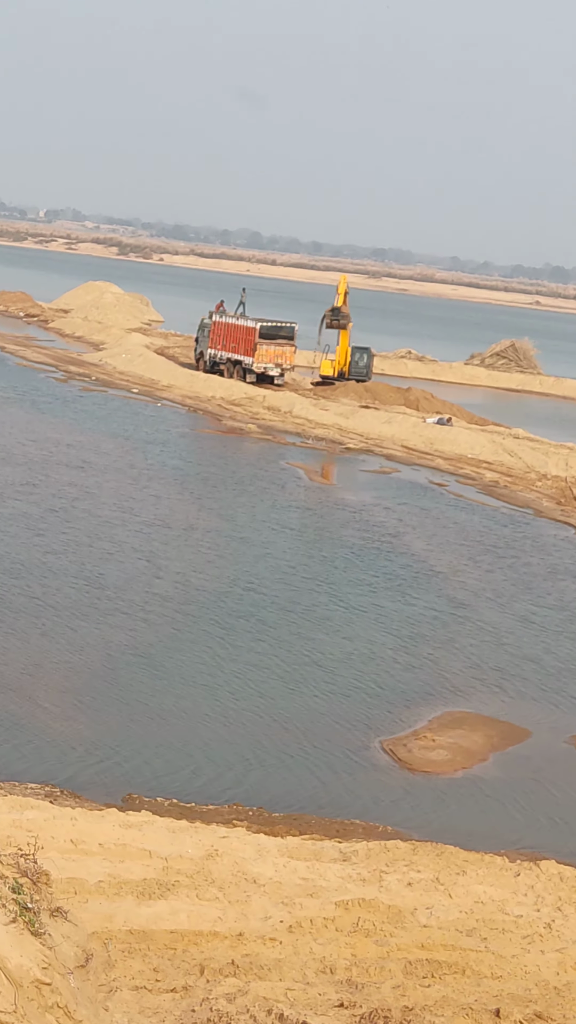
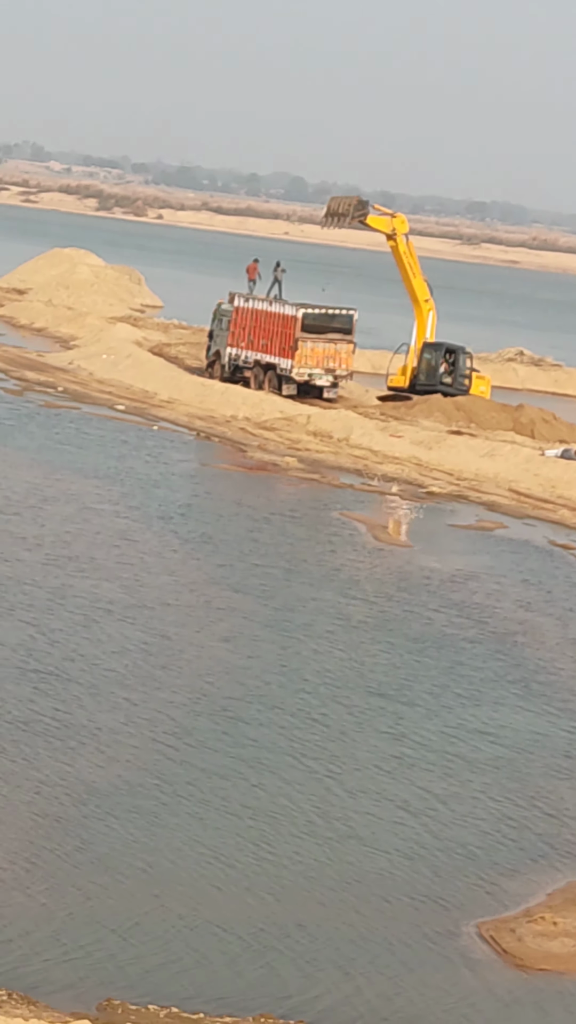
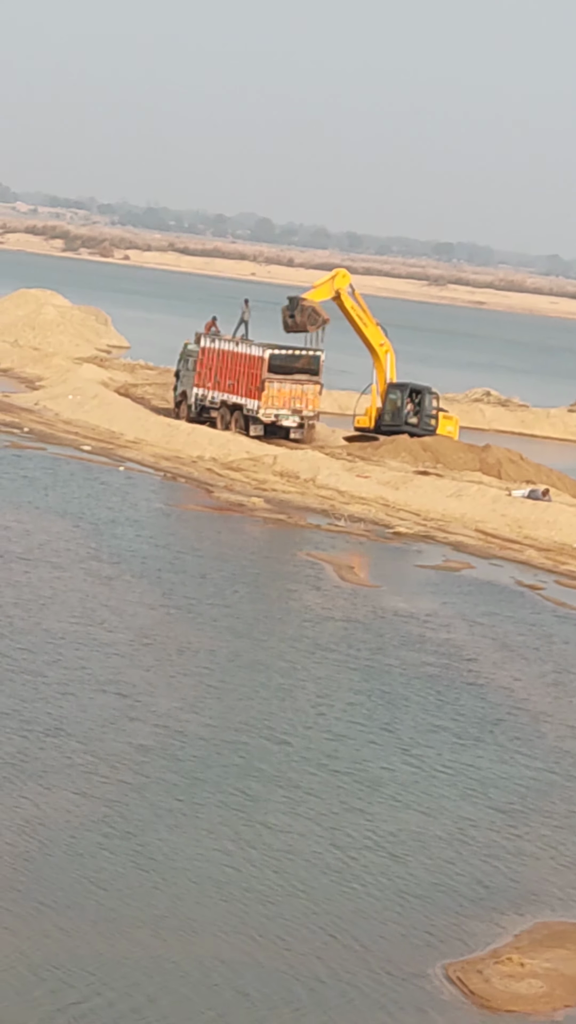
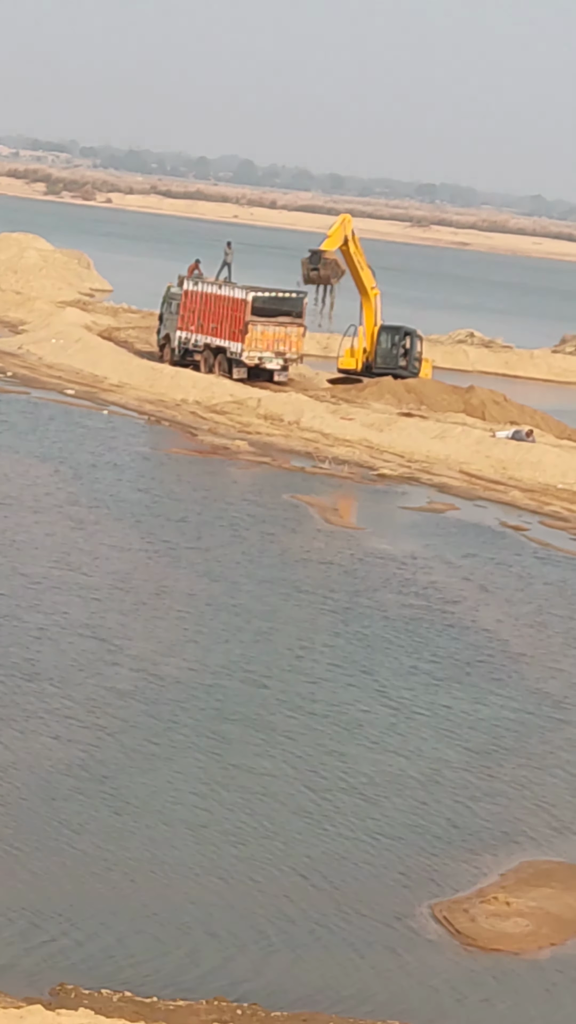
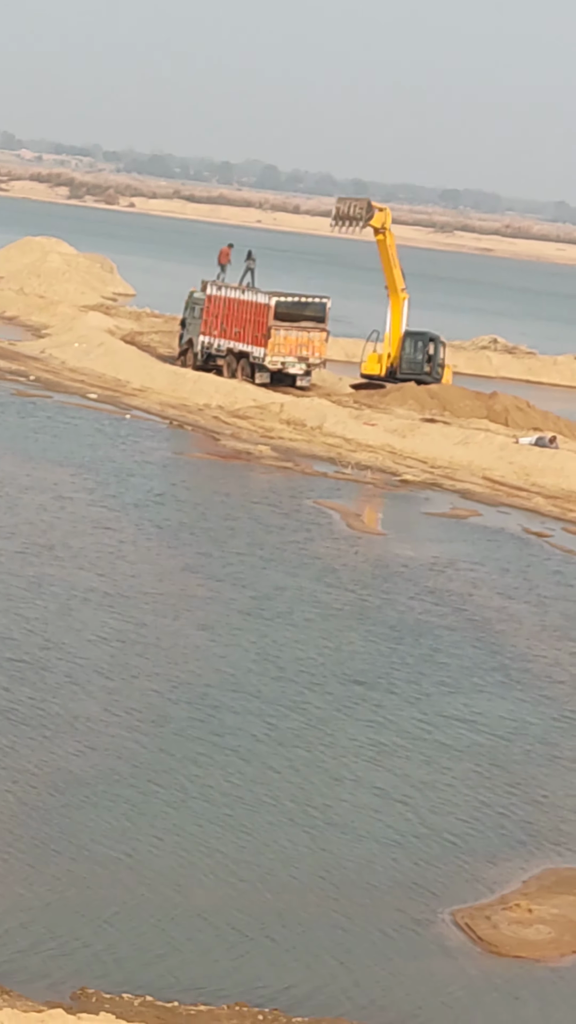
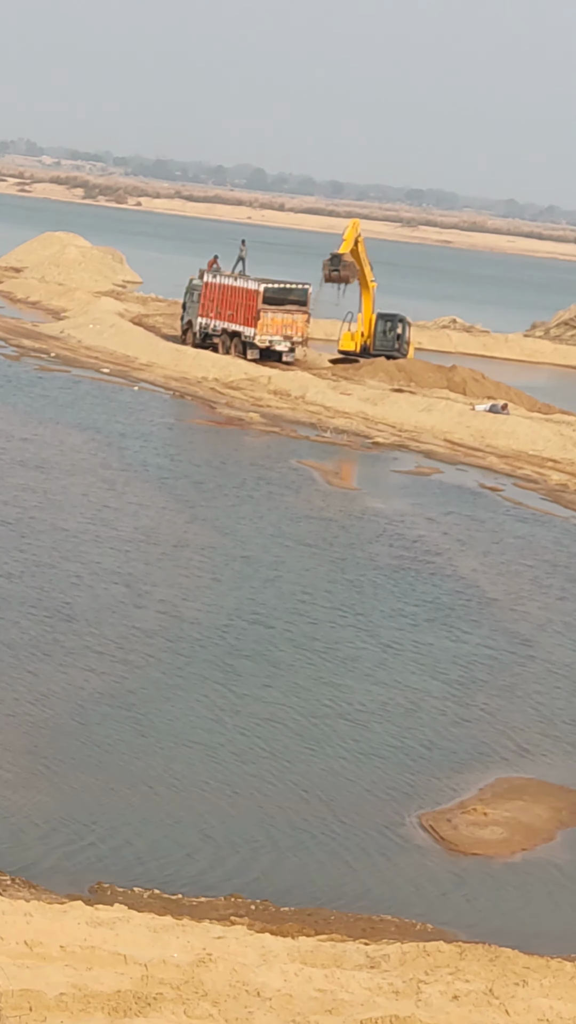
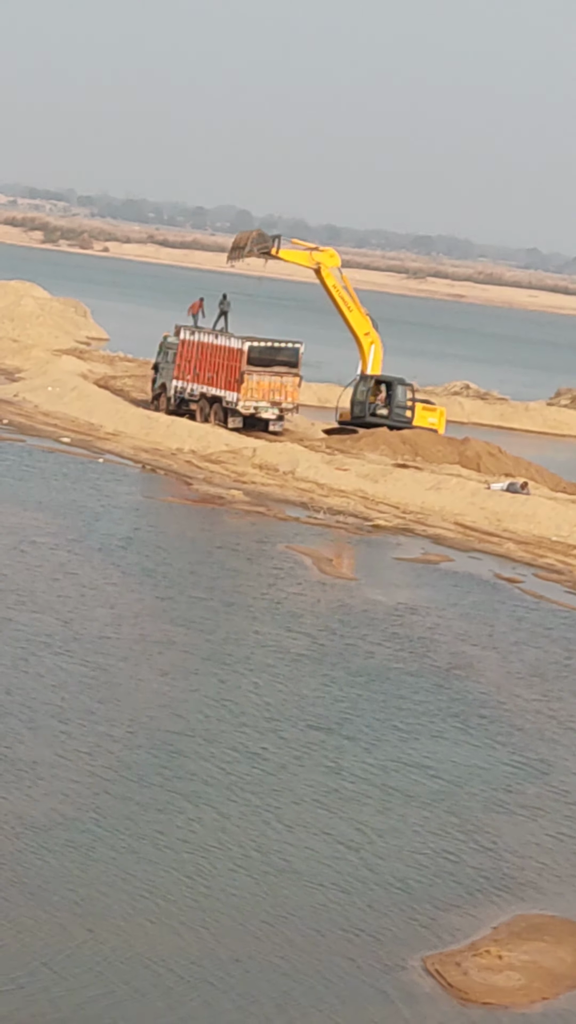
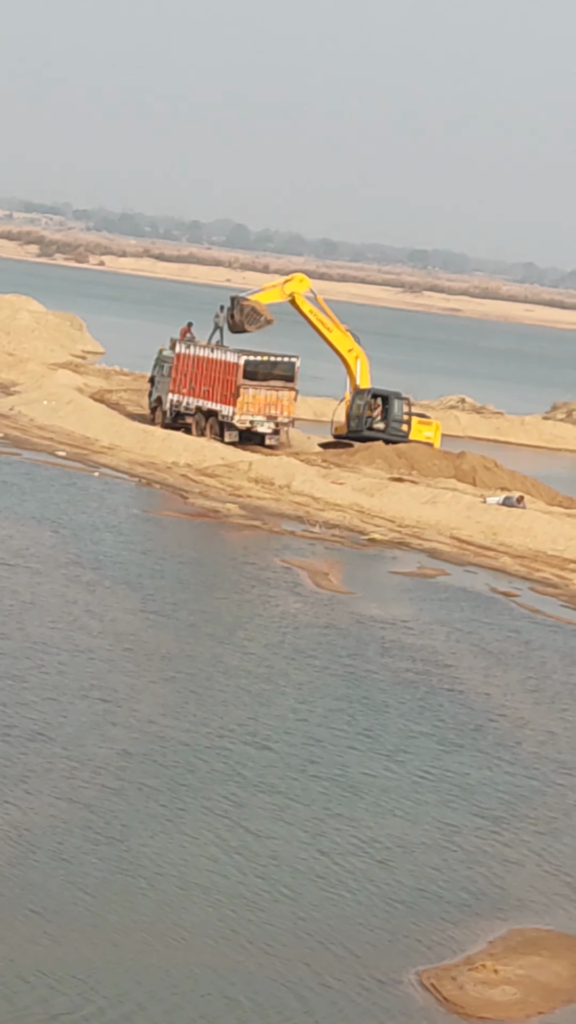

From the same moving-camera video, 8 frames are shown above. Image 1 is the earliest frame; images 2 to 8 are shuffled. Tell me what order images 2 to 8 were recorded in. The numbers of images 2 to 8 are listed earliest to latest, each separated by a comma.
6, 4, 3, 8, 7, 2, 5
